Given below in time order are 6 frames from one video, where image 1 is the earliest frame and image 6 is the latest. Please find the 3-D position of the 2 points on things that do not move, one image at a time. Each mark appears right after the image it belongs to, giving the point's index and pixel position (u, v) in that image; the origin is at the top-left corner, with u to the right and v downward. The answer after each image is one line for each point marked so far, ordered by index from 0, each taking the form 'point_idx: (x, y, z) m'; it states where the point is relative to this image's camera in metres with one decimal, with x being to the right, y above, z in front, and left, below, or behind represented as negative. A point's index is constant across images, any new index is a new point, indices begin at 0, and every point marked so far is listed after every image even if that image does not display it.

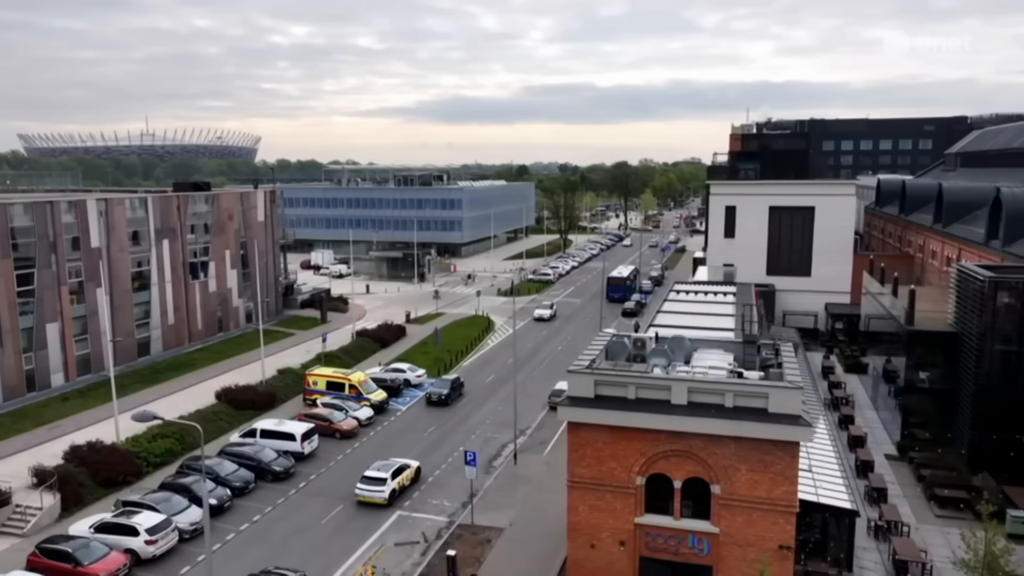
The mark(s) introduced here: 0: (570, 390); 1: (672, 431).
0: (+1.4, -2.4, +17.8) m
1: (+3.6, -3.2, +16.9) m
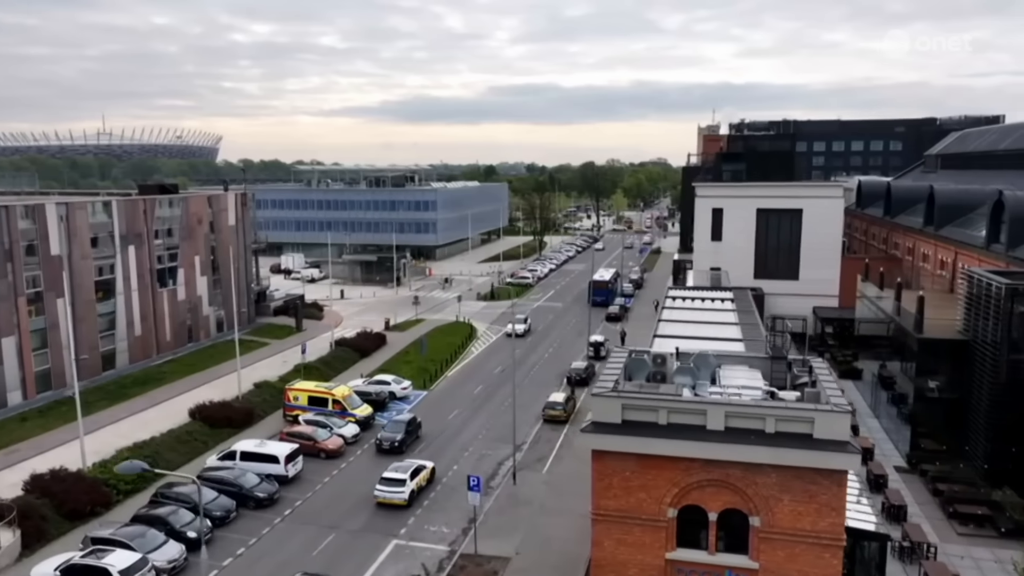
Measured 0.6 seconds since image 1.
0: (+1.8, -2.7, +16.3) m
1: (+4.0, -3.5, +15.5) m
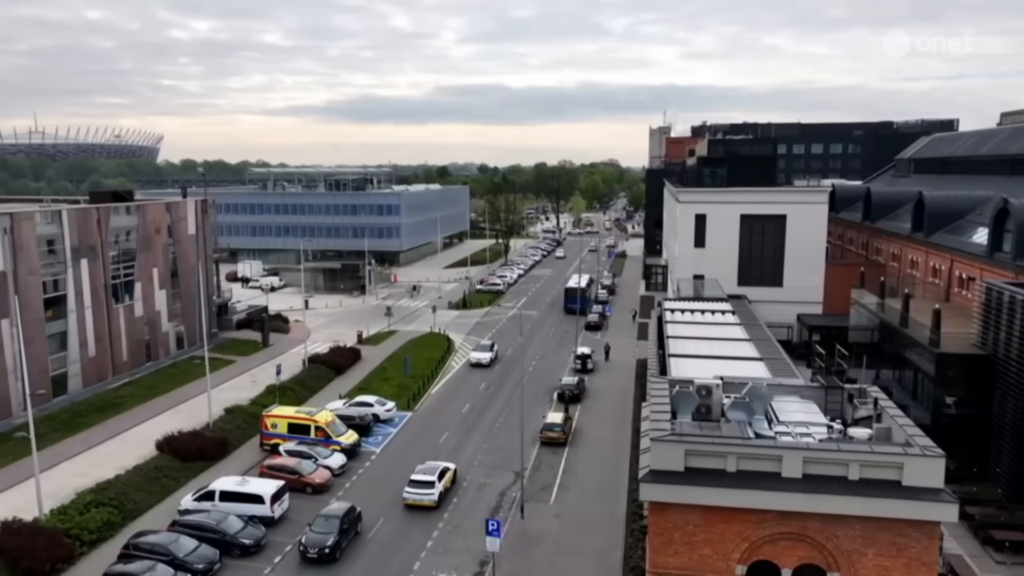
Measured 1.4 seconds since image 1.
0: (+2.7, -3.3, +14.4) m
1: (+5.0, -4.1, +13.8) m
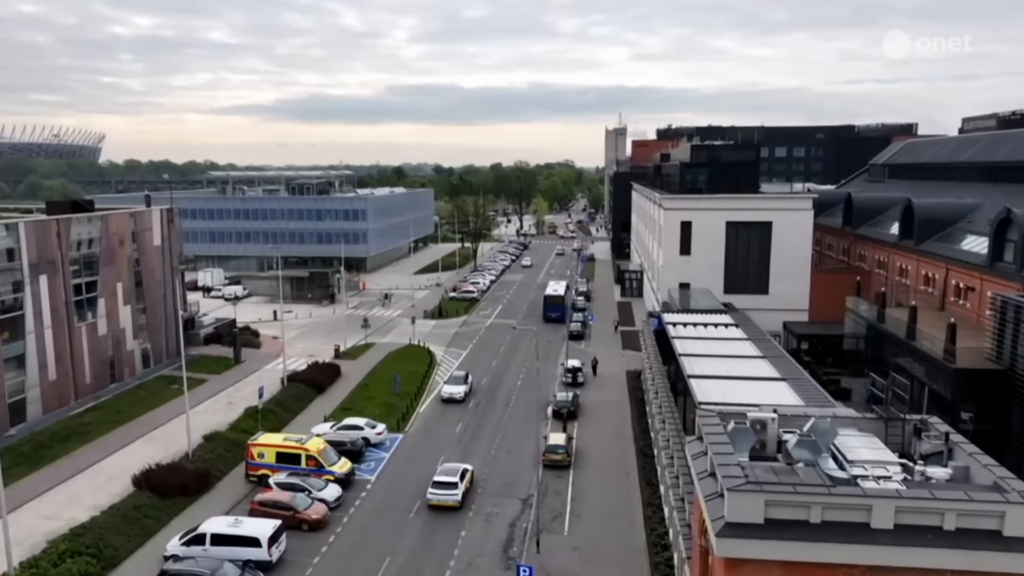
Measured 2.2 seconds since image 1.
0: (+3.7, -3.9, +13.1) m
1: (+6.1, -4.6, +12.6) m
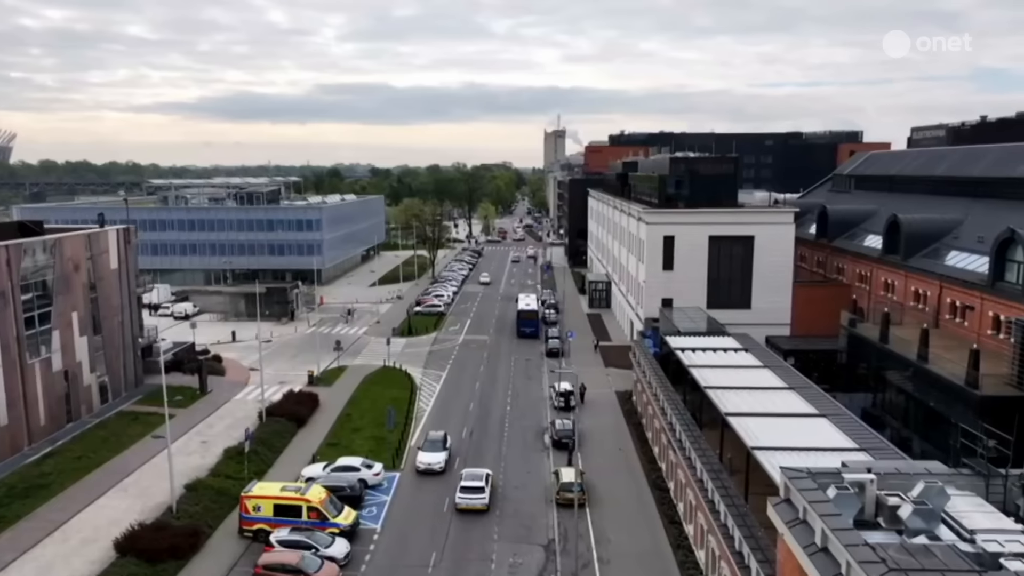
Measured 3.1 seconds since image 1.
0: (+5.6, -5.0, +11.8) m
1: (+8.0, -5.6, +11.5) m
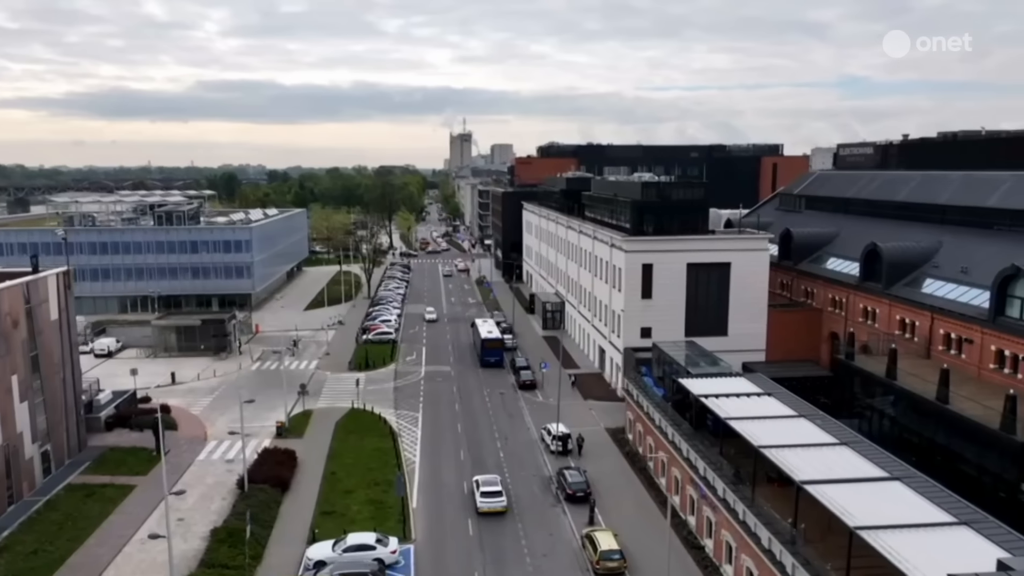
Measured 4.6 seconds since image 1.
0: (+9.0, -6.7, +10.5) m
1: (+11.4, -7.4, +10.6) m
